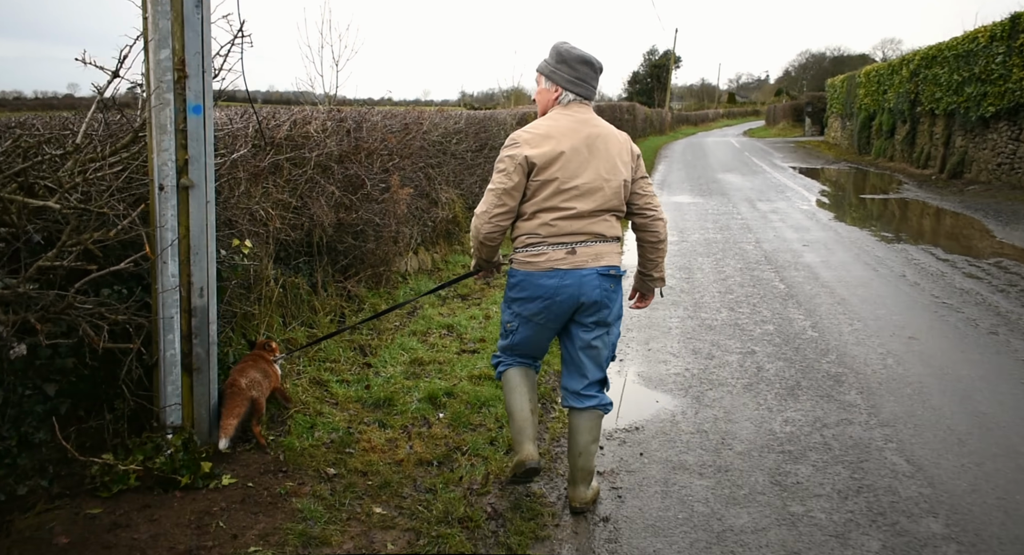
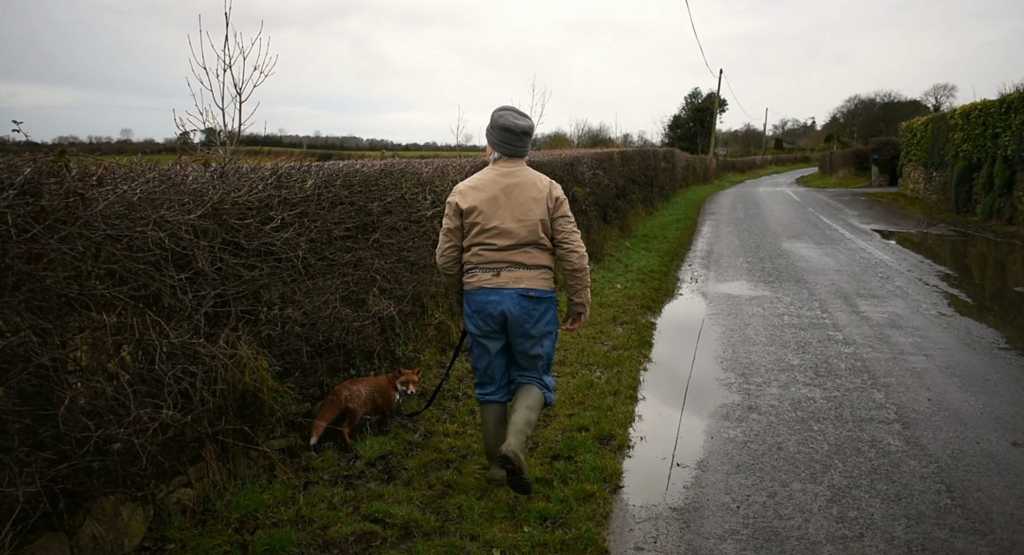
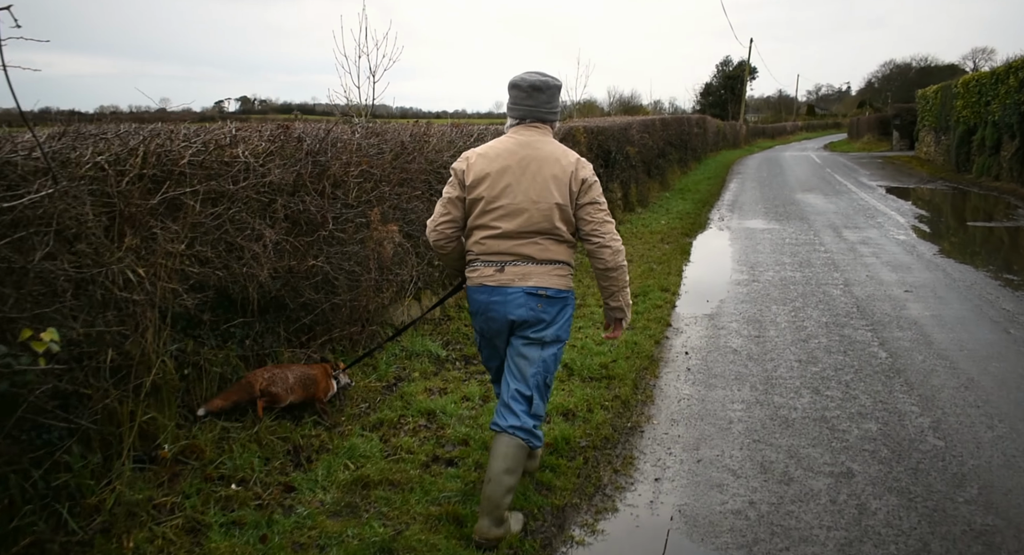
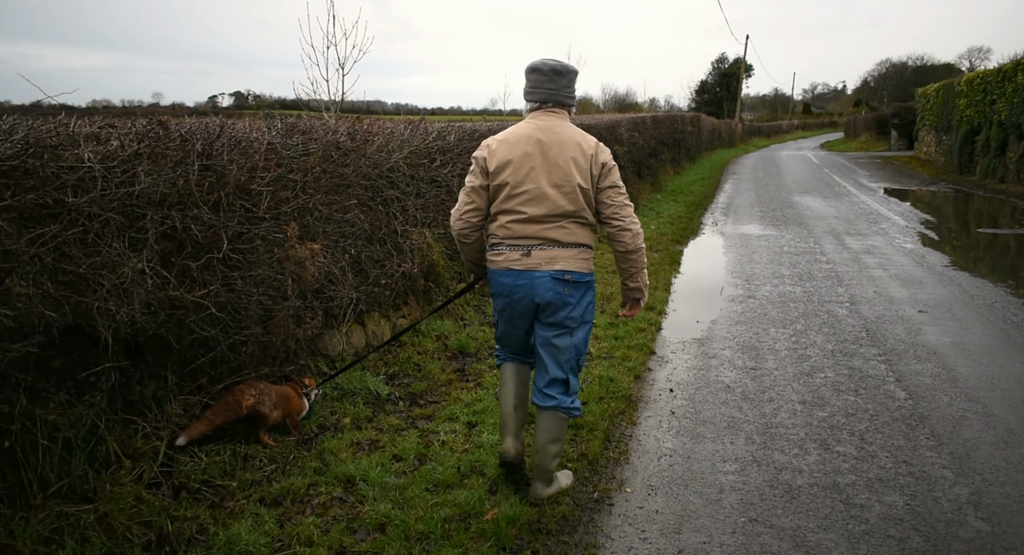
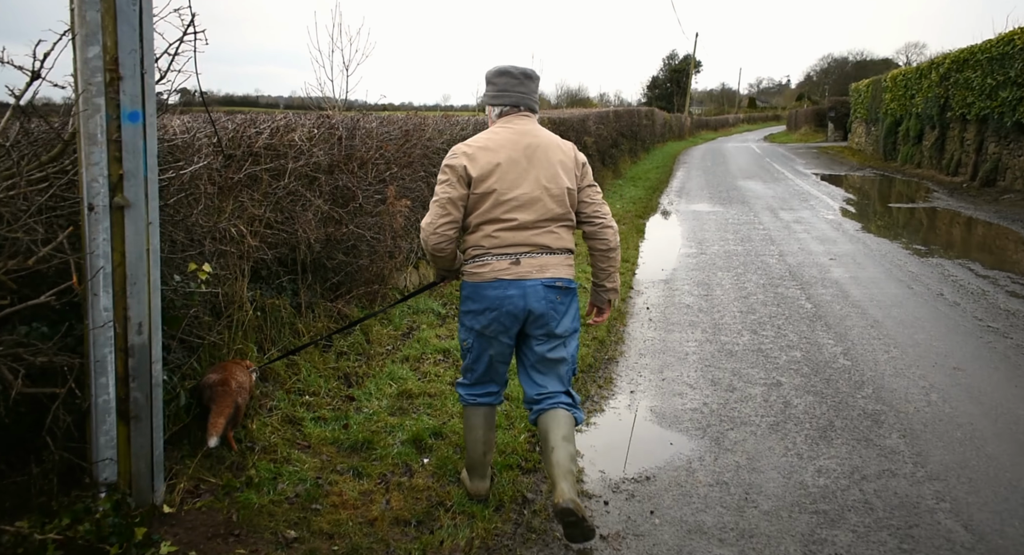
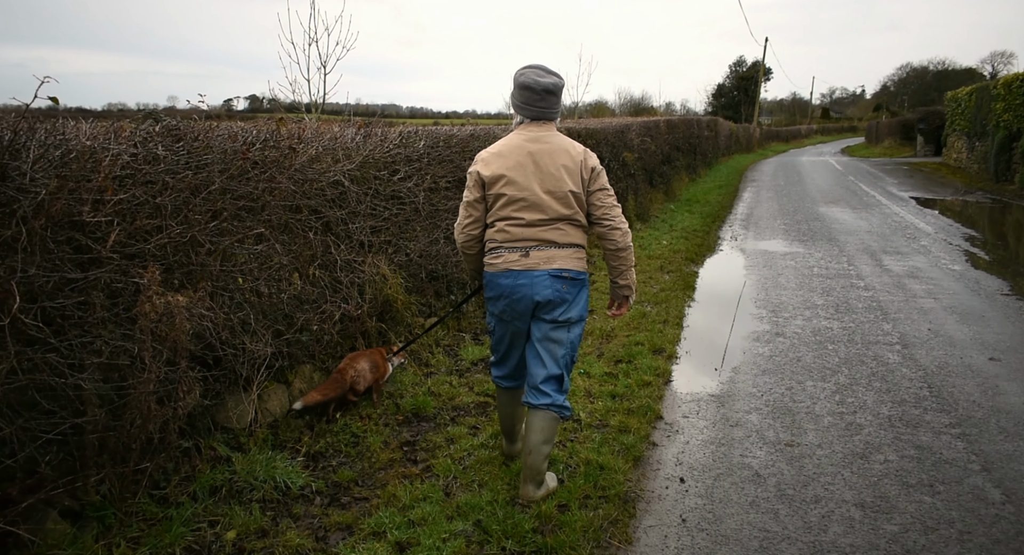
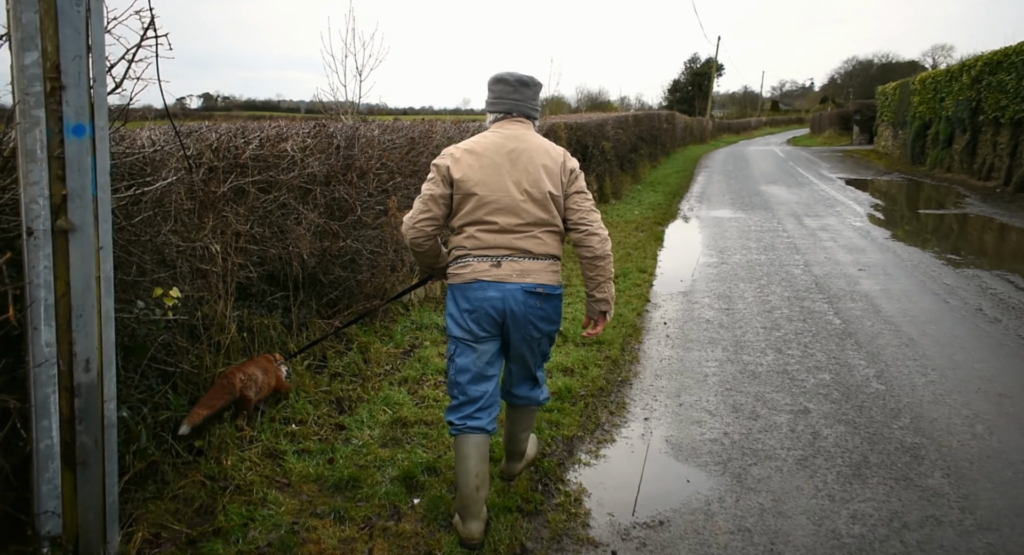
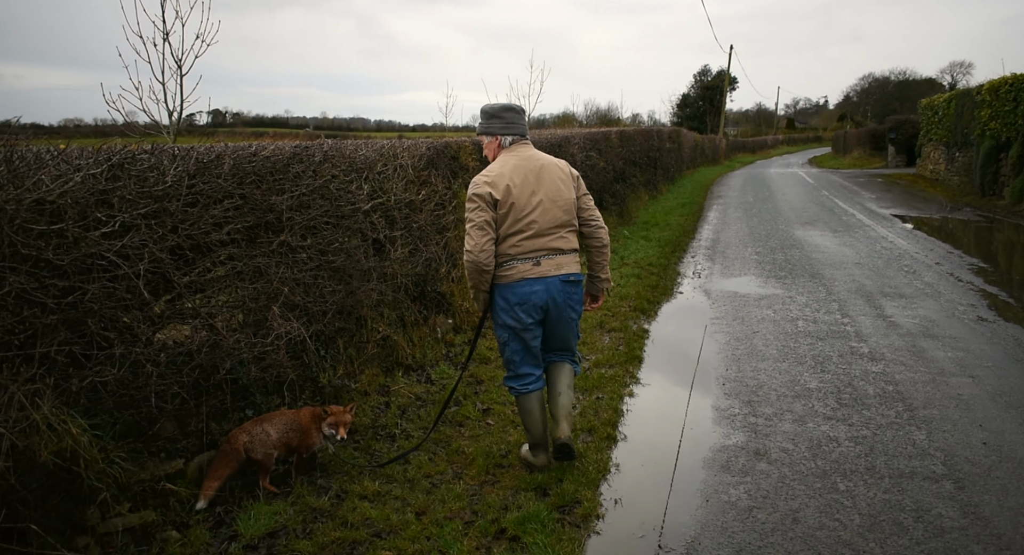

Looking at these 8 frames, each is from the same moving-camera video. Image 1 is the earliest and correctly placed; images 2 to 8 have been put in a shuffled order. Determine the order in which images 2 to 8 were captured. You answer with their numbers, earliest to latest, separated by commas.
5, 7, 3, 4, 6, 2, 8
